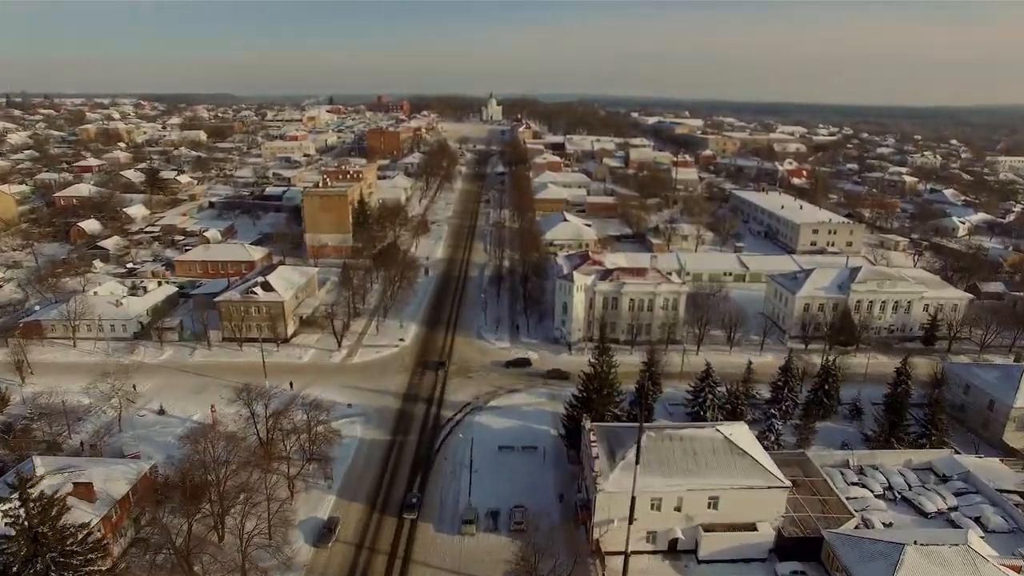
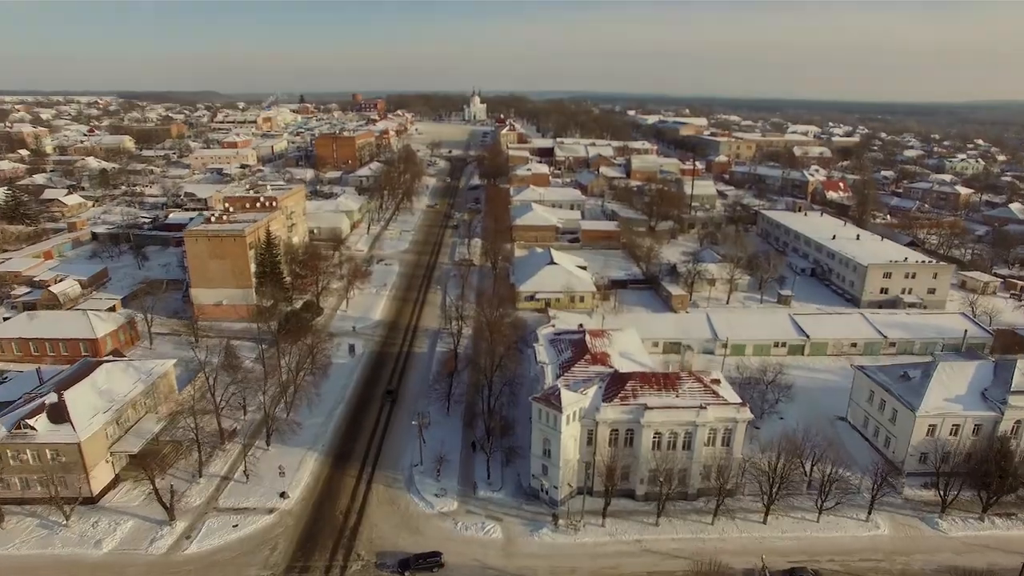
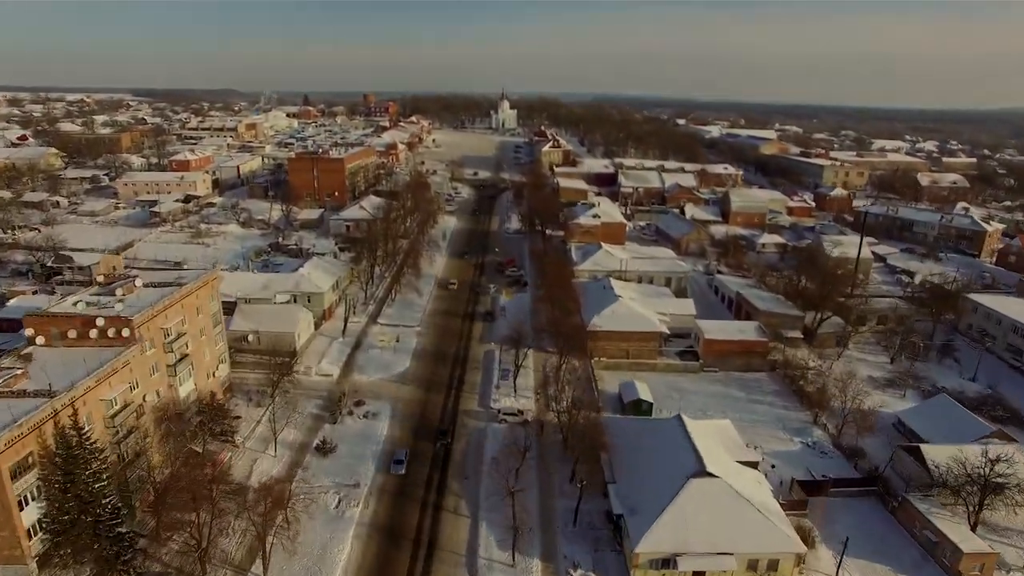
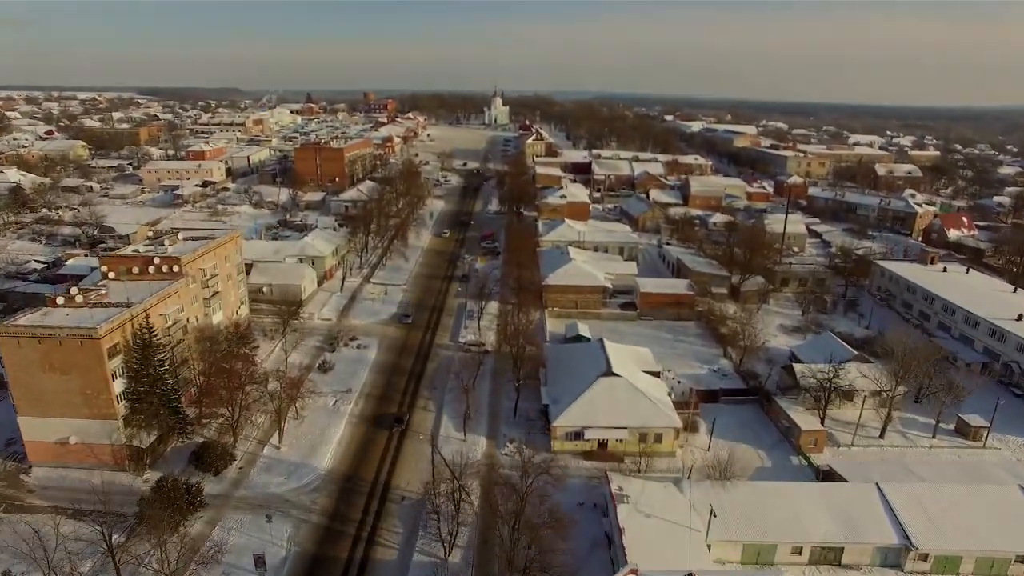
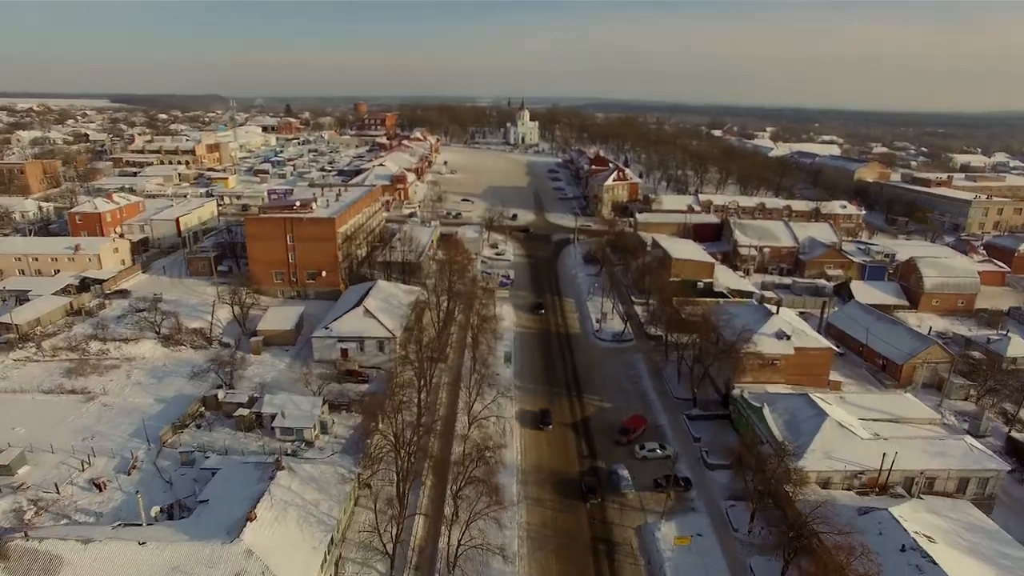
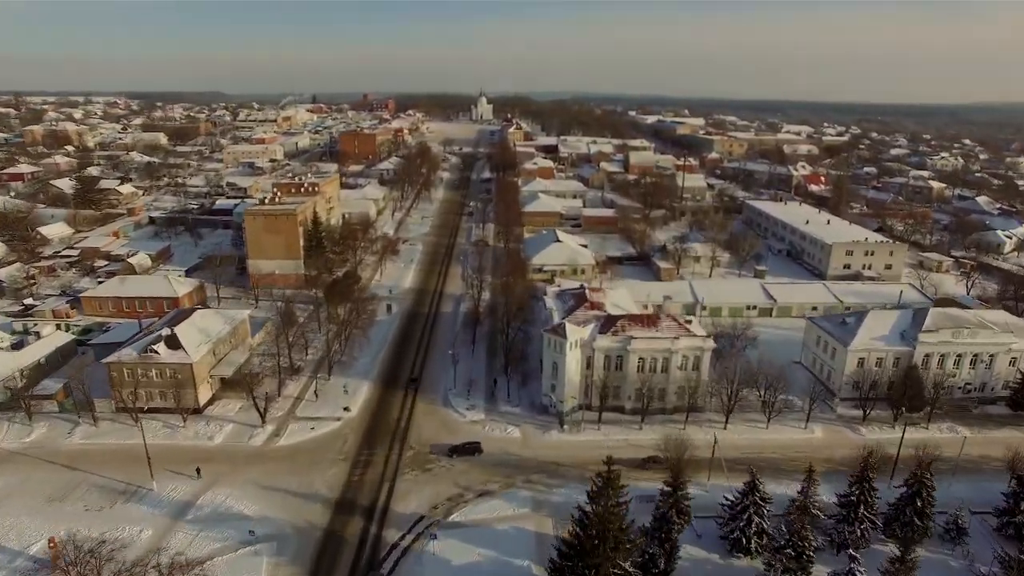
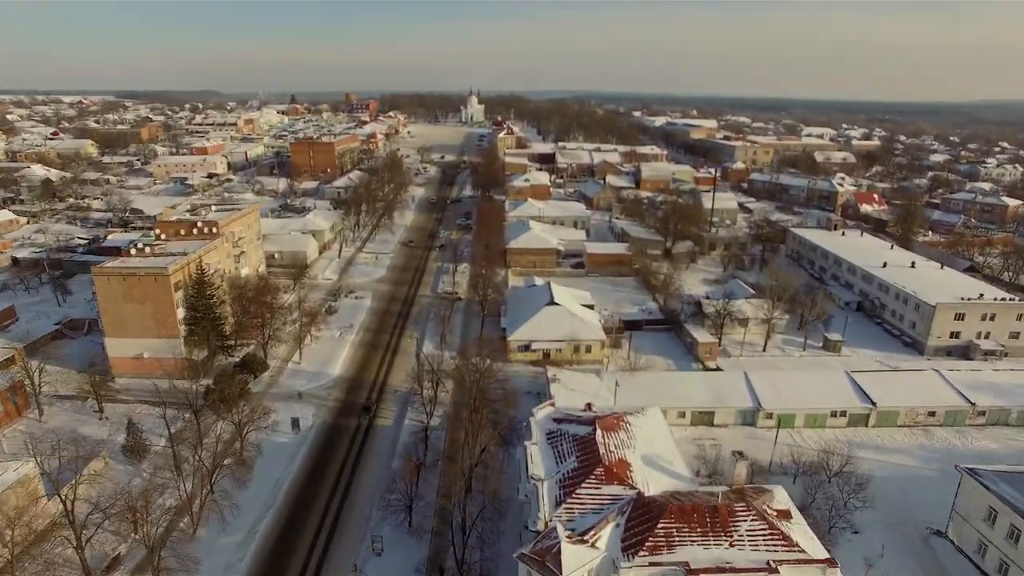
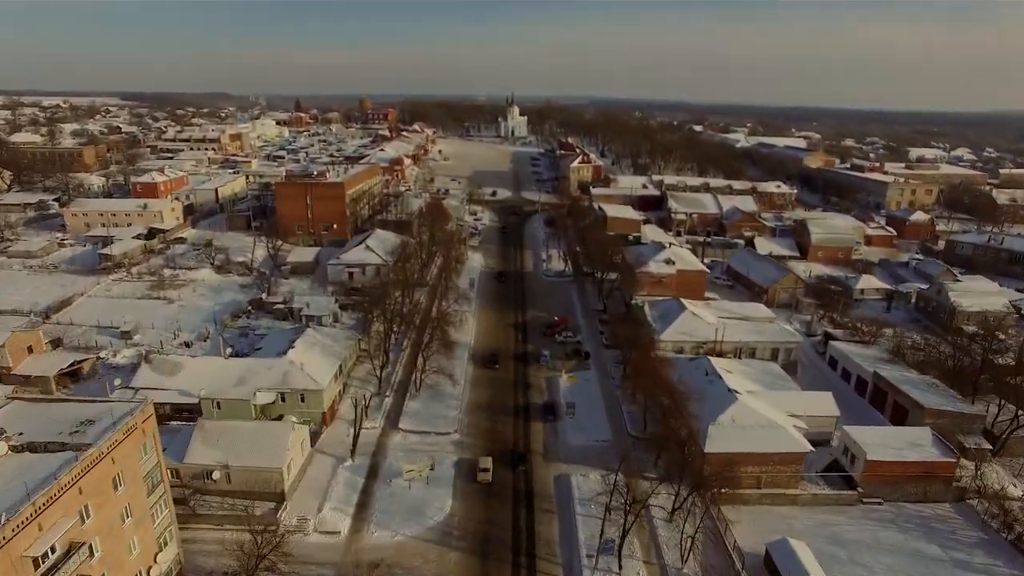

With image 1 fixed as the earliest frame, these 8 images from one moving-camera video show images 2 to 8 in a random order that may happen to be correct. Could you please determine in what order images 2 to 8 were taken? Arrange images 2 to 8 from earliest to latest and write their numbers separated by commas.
6, 2, 7, 4, 3, 8, 5
